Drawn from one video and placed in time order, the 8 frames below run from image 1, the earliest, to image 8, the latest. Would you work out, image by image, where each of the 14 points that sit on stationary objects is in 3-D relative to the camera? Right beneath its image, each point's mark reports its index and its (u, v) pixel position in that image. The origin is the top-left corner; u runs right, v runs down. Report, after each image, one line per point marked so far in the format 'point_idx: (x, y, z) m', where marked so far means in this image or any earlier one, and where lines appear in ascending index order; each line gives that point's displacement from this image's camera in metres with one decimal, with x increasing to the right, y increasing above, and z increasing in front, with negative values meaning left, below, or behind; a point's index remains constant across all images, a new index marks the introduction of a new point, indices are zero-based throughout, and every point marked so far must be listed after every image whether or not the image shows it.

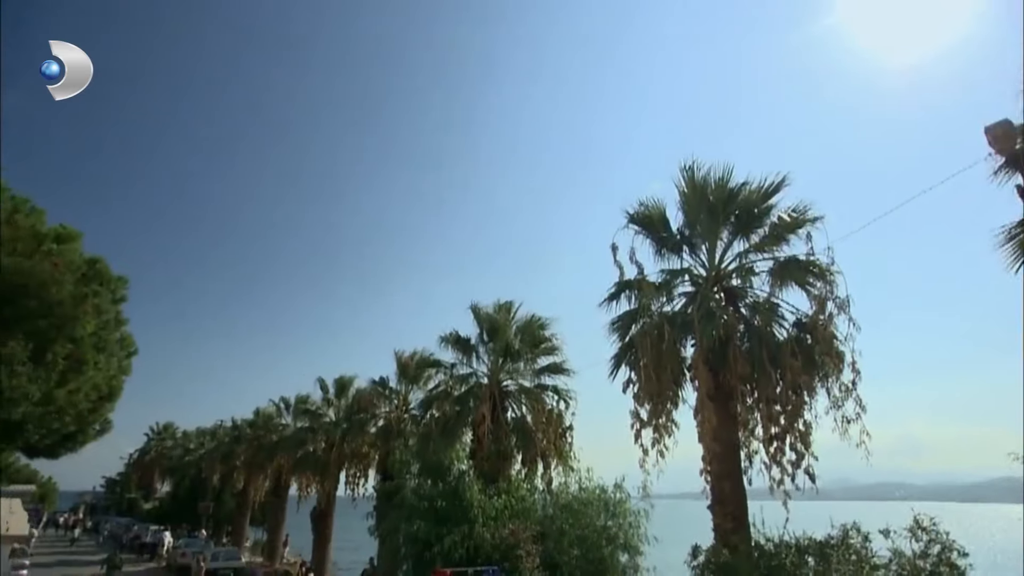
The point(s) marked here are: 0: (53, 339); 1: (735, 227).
0: (-14.6, -1.3, +17.8) m
1: (+5.2, +1.4, +13.2) m
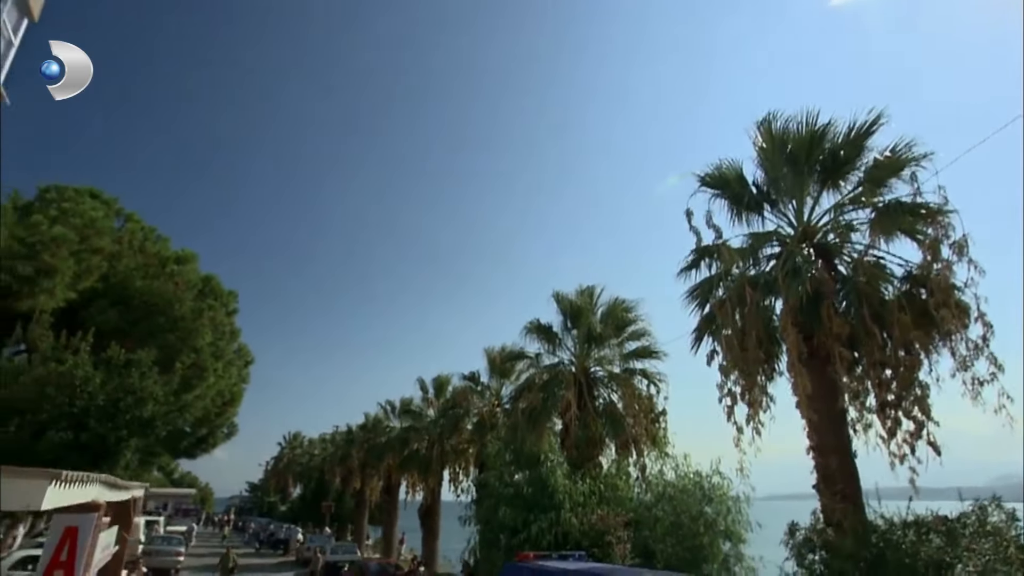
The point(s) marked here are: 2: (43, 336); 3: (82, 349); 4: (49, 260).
0: (-11.8, -1.9, +20.0) m
1: (+6.5, +2.3, +11.9) m
2: (-13.8, -1.2, +16.1) m
3: (-13.1, -1.4, +16.5) m
4: (-13.3, +0.9, +16.3) m
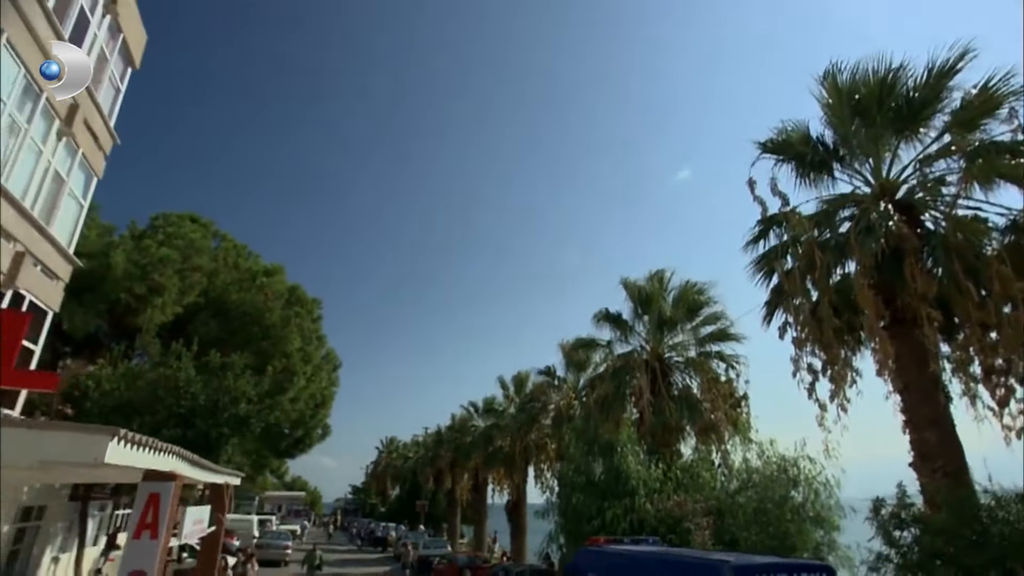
0: (-9.2, -2.4, +21.5) m
1: (+7.5, +3.1, +10.9) m
2: (-11.8, -1.8, +18.0) m
3: (-11.0, -1.9, +18.3) m
4: (-11.4, +0.4, +18.2) m
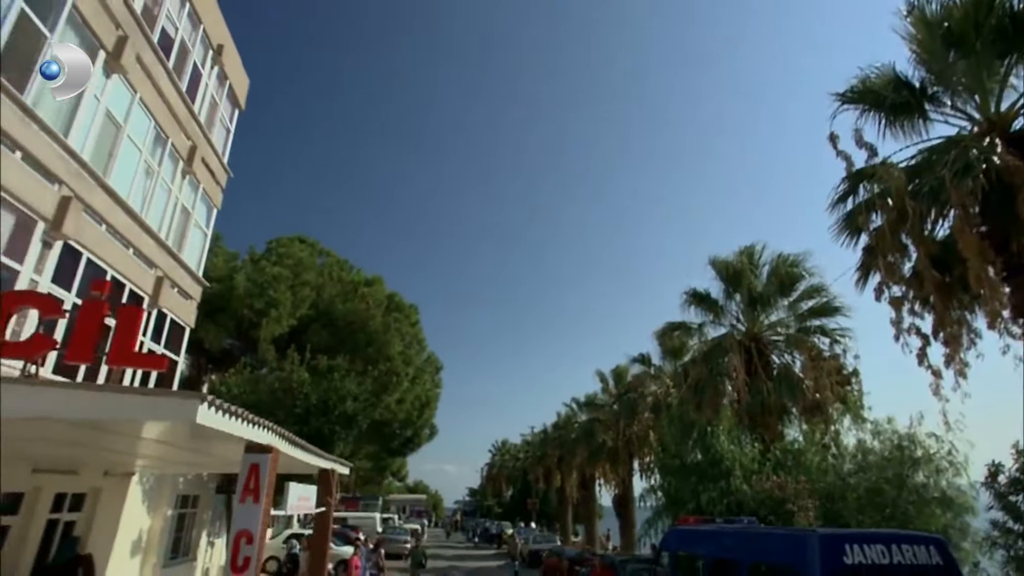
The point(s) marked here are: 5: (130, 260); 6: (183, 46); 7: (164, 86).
0: (-5.5, -2.8, +23.1) m
1: (+8.4, +4.0, +9.7) m
2: (-8.8, -2.3, +20.1) m
3: (-7.9, -2.4, +20.3) m
4: (-8.5, -0.2, +20.2) m
5: (-8.4, +0.6, +12.5) m
6: (-8.3, +6.1, +14.2) m
7: (-8.1, +4.7, +13.2) m
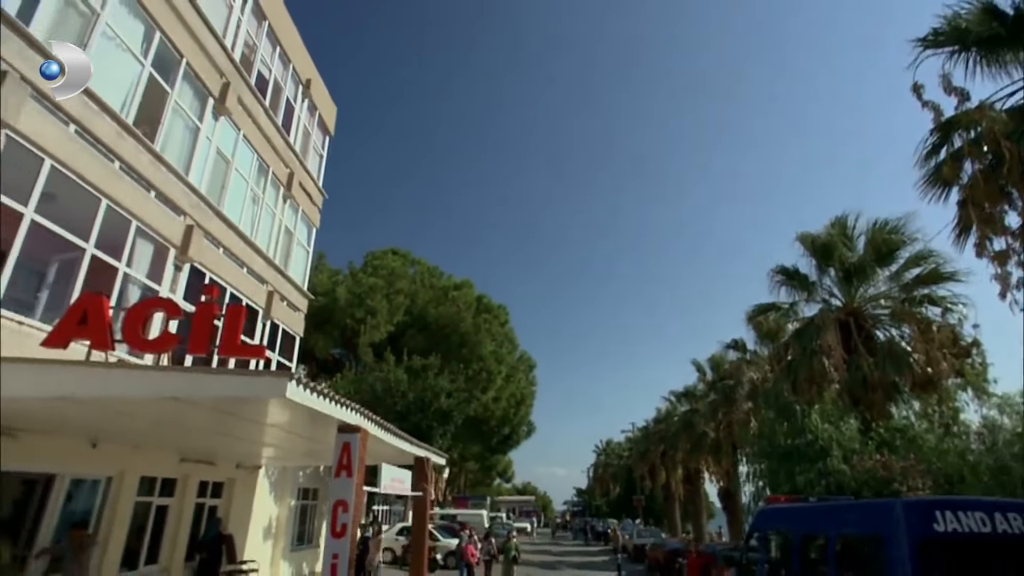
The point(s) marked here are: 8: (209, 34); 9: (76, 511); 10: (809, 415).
0: (-1.8, -2.9, +24.1) m
1: (+9.1, +4.9, +8.6) m
2: (-5.5, -2.7, +21.7) m
3: (-4.7, -2.7, +21.8) m
4: (-5.4, -0.6, +21.8) m
5: (-6.7, +0.3, +14.2) m
6: (-6.6, +5.7, +15.9) m
7: (-6.5, +4.3, +14.9) m
8: (-6.7, +5.6, +12.5) m
9: (-7.3, -3.7, +9.6) m
10: (+7.6, -3.2, +14.0) m
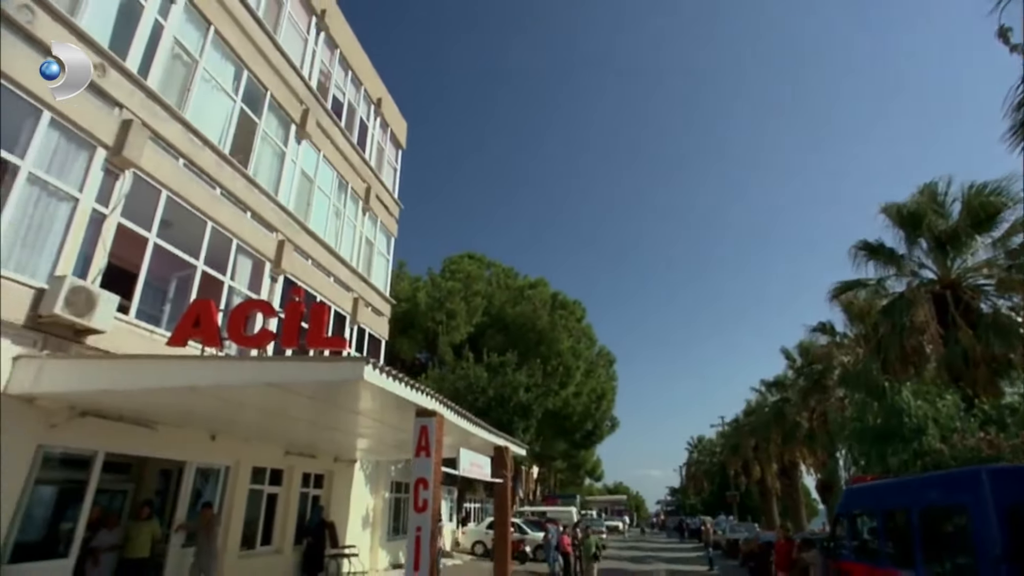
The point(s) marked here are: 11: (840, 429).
0: (+1.6, -2.8, +24.5) m
1: (+9.6, +5.6, +7.6) m
2: (-2.4, -2.9, +22.7) m
3: (-1.6, -2.8, +22.6) m
4: (-2.5, -0.7, +22.8) m
5: (-4.9, +0.1, +15.4) m
6: (-4.9, +5.5, +17.2) m
7: (-4.9, +4.1, +16.1) m
8: (-5.4, +5.4, +13.8) m
9: (-5.9, -4.0, +10.9) m
10: (+9.4, -2.6, +13.2) m
11: (+11.4, -4.8, +19.2) m
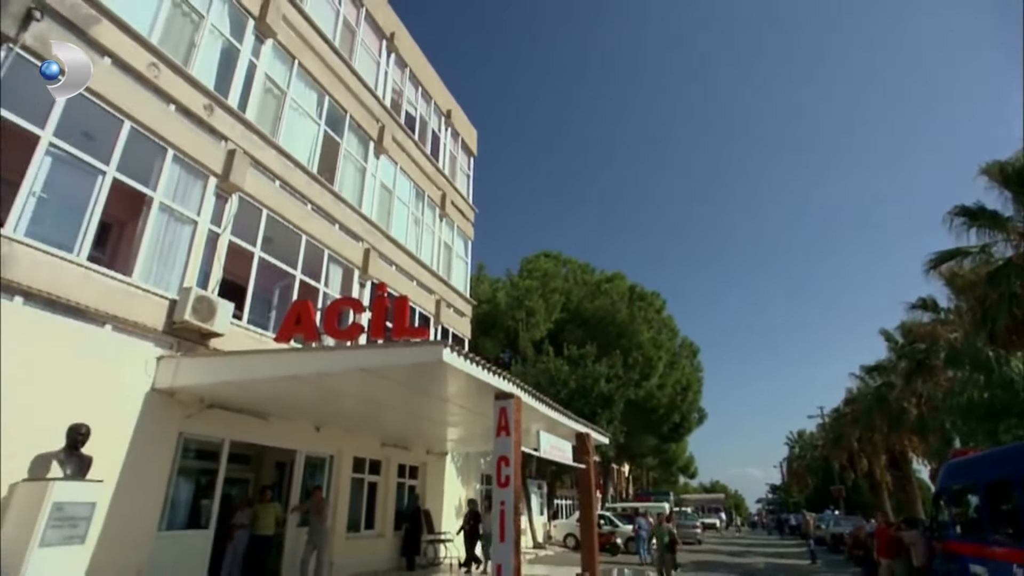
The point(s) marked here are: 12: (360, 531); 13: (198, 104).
0: (+5.1, -2.5, +24.4) m
1: (+10.1, +6.4, +6.7) m
2: (+0.8, -2.8, +23.2) m
3: (+1.6, -2.7, +23.0) m
4: (+0.7, -0.7, +23.3) m
5: (-2.8, 0.0, +16.4) m
6: (-2.9, +5.4, +18.2) m
7: (-2.9, +4.0, +17.2) m
8: (-3.9, +5.3, +15.0) m
9: (-4.3, -4.1, +12.0) m
10: (+11.1, -1.8, +12.1) m
11: (+14.2, -3.9, +17.8) m
12: (-3.6, -5.7, +13.2) m
13: (-5.5, +3.3, +10.0) m
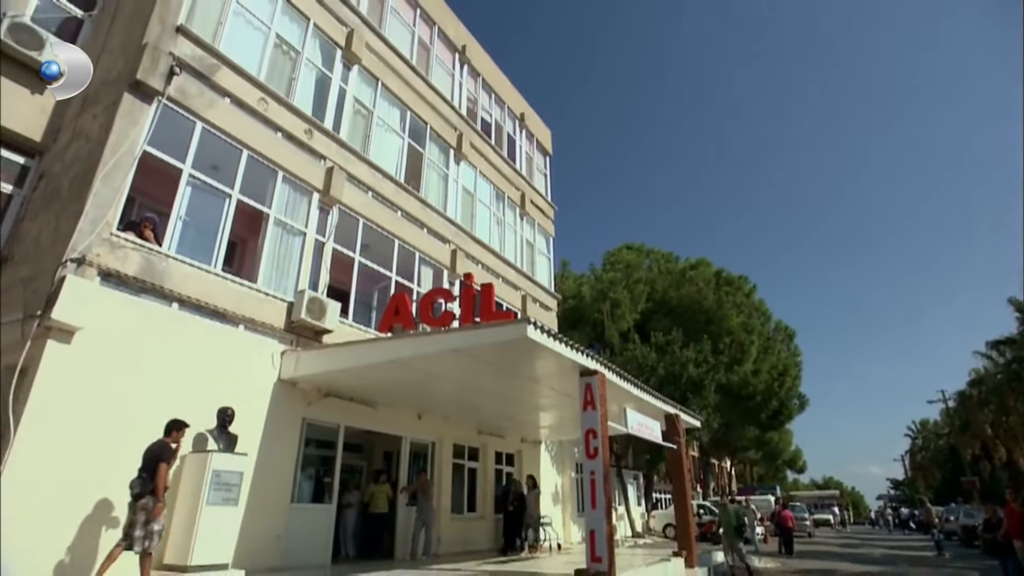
0: (+8.8, -2.0, +23.9) m
1: (+10.5, +7.3, +5.7) m
2: (+4.4, -2.5, +23.4) m
3: (+5.2, -2.3, +23.0) m
4: (+4.2, -0.3, +23.5) m
5: (-0.3, +0.1, +17.2) m
6: (-0.5, +5.5, +19.1) m
7: (-0.6, +4.1, +18.0) m
8: (-2.0, +5.3, +16.0) m
9: (-2.2, -4.1, +13.1) m
10: (+12.9, -0.8, +10.8) m
11: (+16.8, -2.7, +15.9) m
12: (-1.2, -5.6, +14.1) m
13: (-4.2, +3.2, +11.3) m
